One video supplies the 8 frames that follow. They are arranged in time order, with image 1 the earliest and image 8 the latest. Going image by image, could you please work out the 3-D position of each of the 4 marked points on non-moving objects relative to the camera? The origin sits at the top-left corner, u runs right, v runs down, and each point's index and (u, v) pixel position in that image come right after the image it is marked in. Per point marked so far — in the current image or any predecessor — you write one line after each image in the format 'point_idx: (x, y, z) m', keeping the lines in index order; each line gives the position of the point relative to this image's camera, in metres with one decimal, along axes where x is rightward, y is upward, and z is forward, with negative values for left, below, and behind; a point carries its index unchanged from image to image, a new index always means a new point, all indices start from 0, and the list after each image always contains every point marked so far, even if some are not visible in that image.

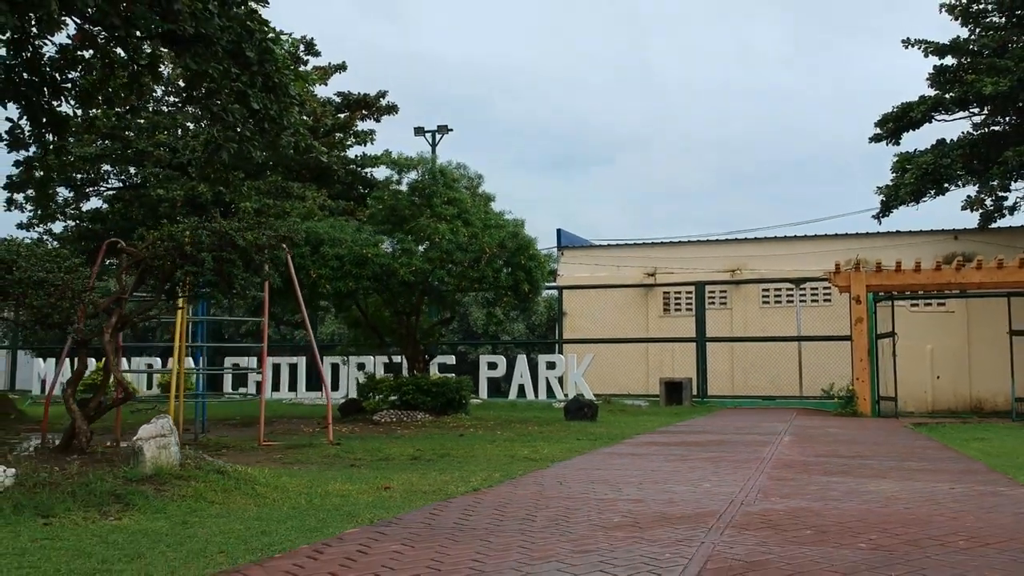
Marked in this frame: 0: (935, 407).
0: (+7.9, -2.2, +18.1) m
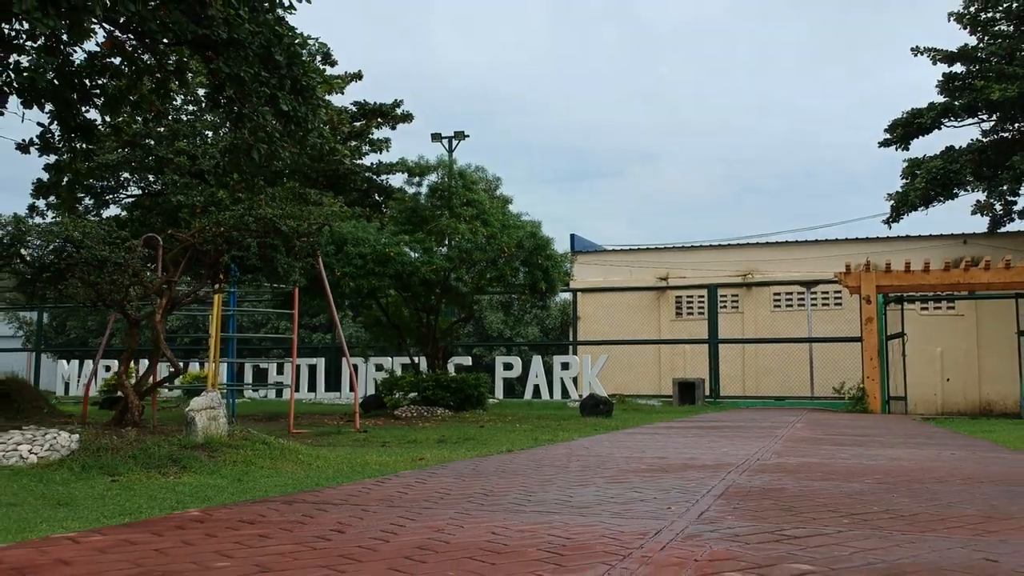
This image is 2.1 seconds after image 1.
0: (+8.2, -2.3, +18.3) m
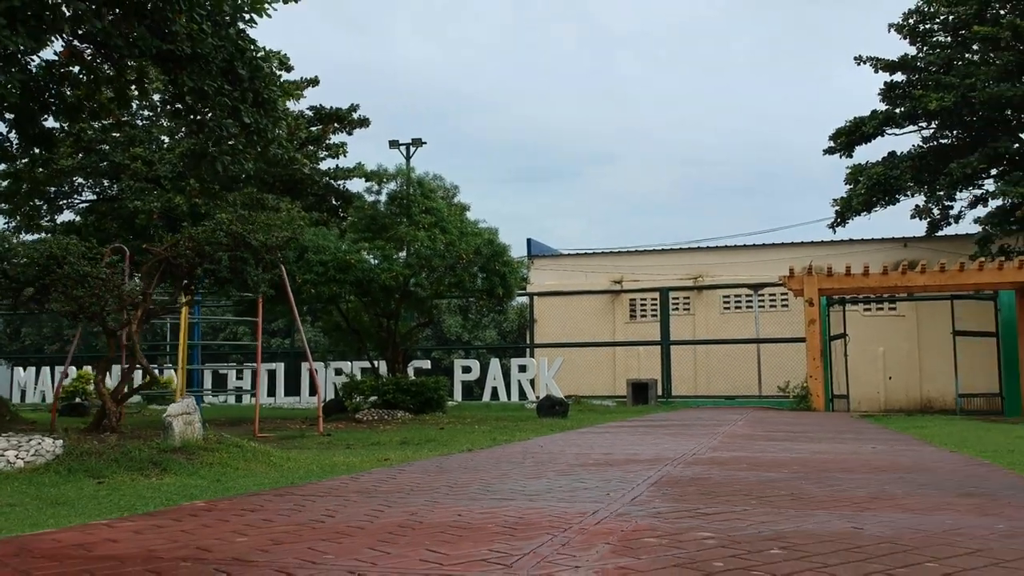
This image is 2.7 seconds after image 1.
0: (+7.4, -2.3, +19.0) m
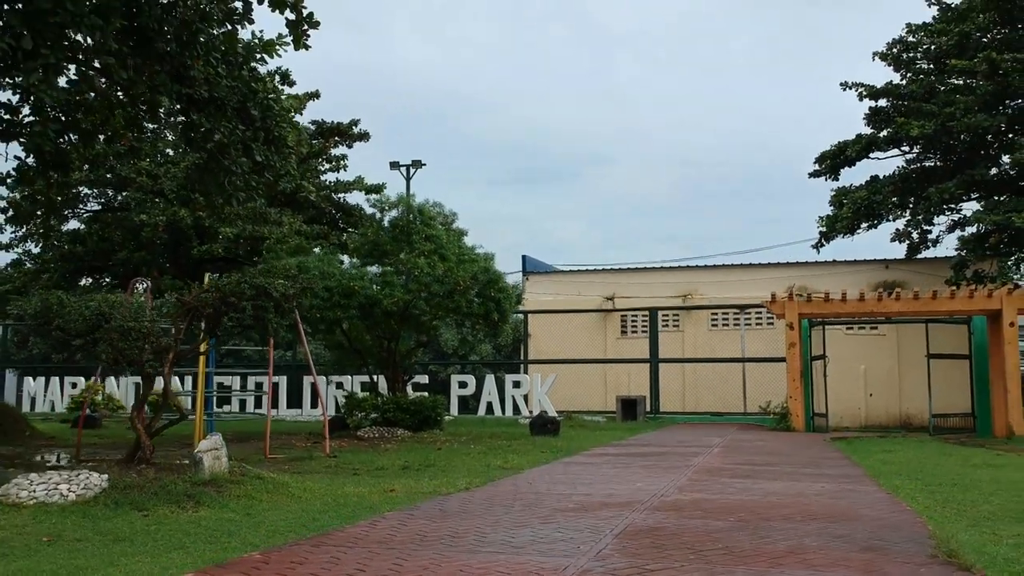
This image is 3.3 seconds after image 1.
0: (+7.3, -2.7, +19.8) m
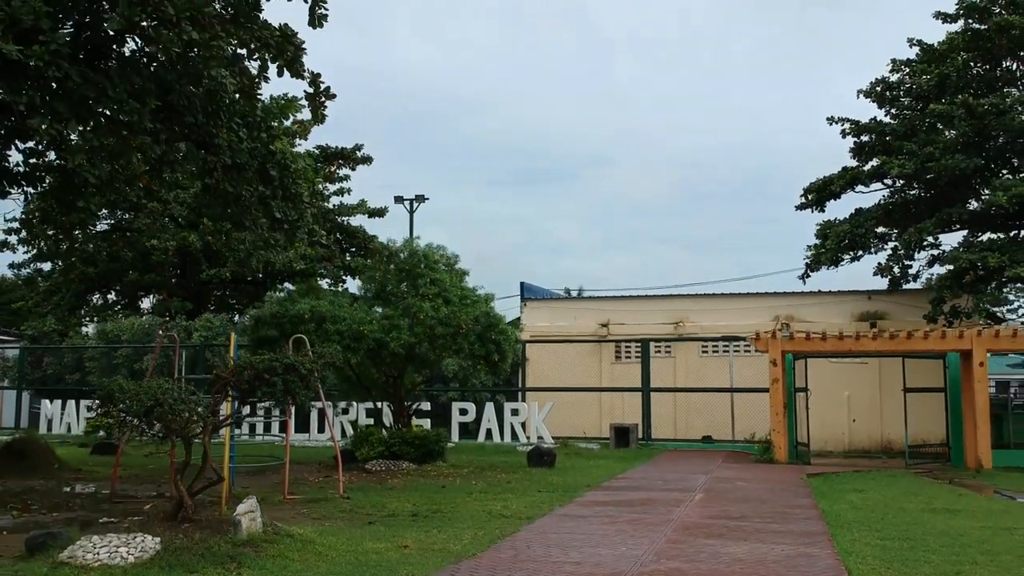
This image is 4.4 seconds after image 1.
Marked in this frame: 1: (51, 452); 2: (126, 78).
0: (+7.2, -3.4, +20.6) m
1: (-6.8, -2.4, +14.3) m
2: (-4.0, +2.2, +9.9) m
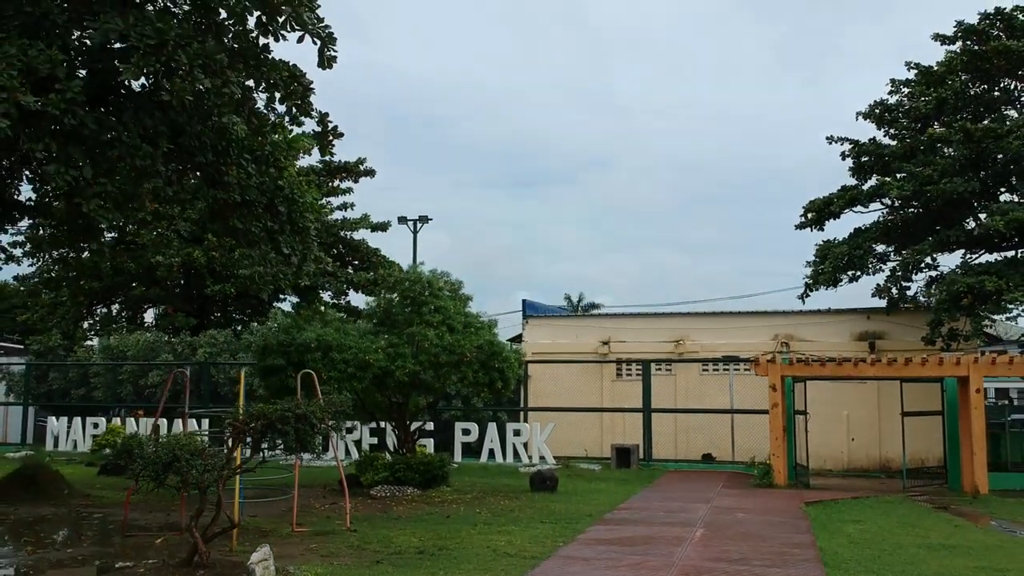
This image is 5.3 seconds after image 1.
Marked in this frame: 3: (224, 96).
0: (+7.3, -3.8, +20.8) m
1: (-6.8, -2.8, +14.6) m
2: (-3.9, +1.7, +10.1) m
3: (-3.1, +2.1, +10.6) m
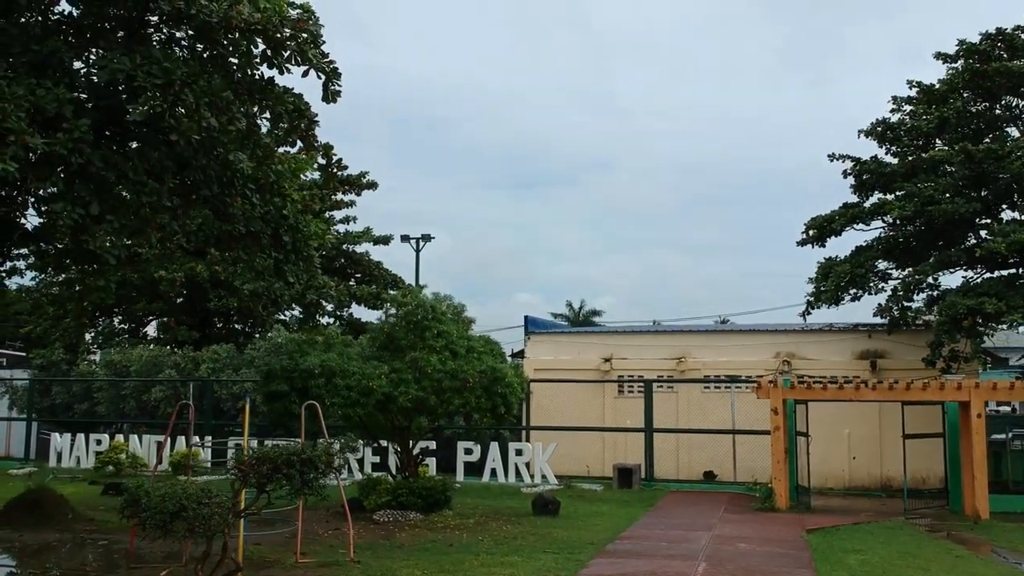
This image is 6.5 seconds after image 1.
0: (+7.3, -4.2, +20.9) m
1: (-6.7, -3.2, +14.6) m
2: (-3.9, +1.4, +10.2) m
3: (-3.1, +1.7, +10.7) m
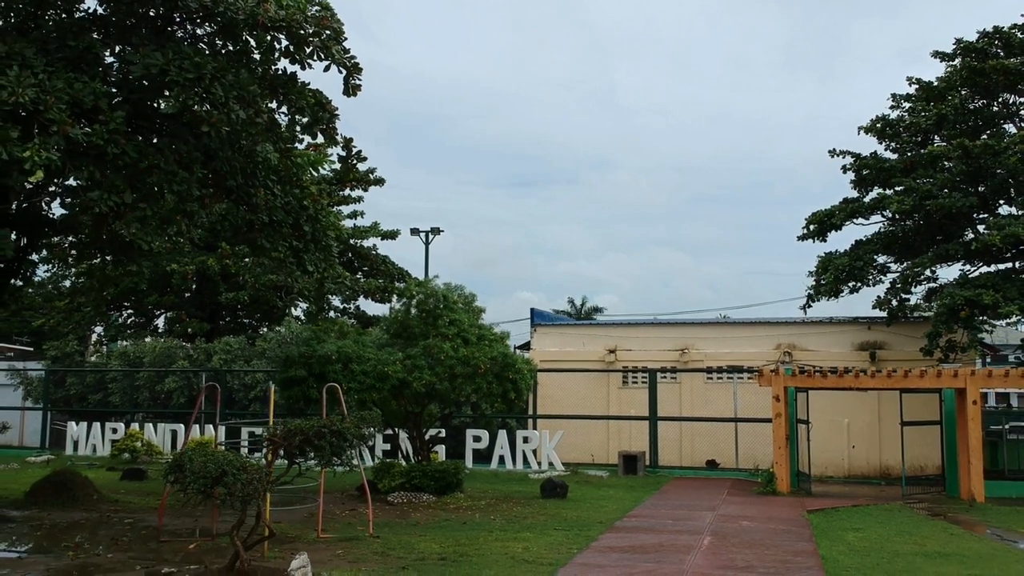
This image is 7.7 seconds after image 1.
0: (+7.5, -4.1, +21.4) m
1: (-6.6, -3.0, +15.1) m
2: (-3.7, +1.5, +10.7) m
3: (-3.0, +1.9, +11.2) m
